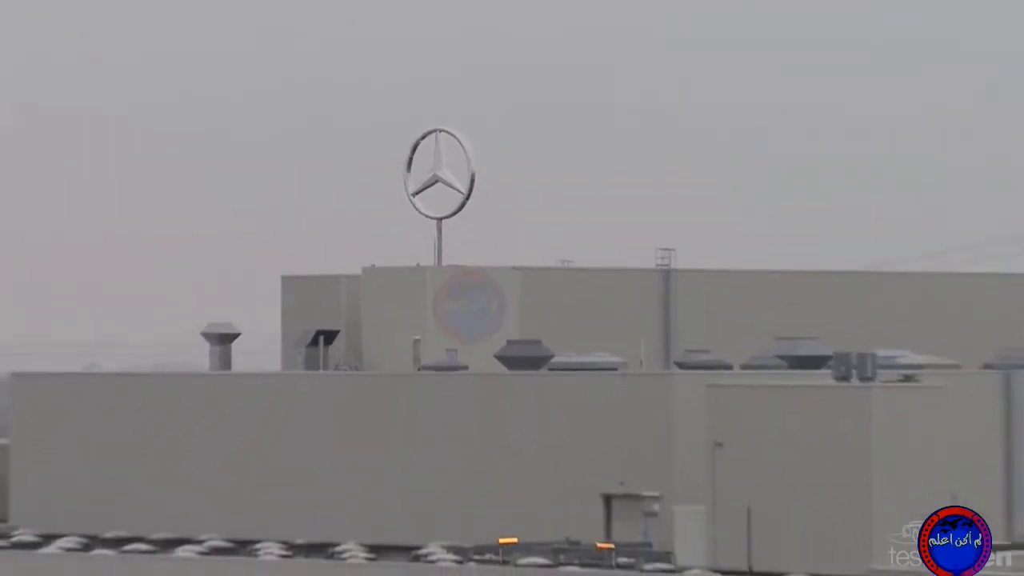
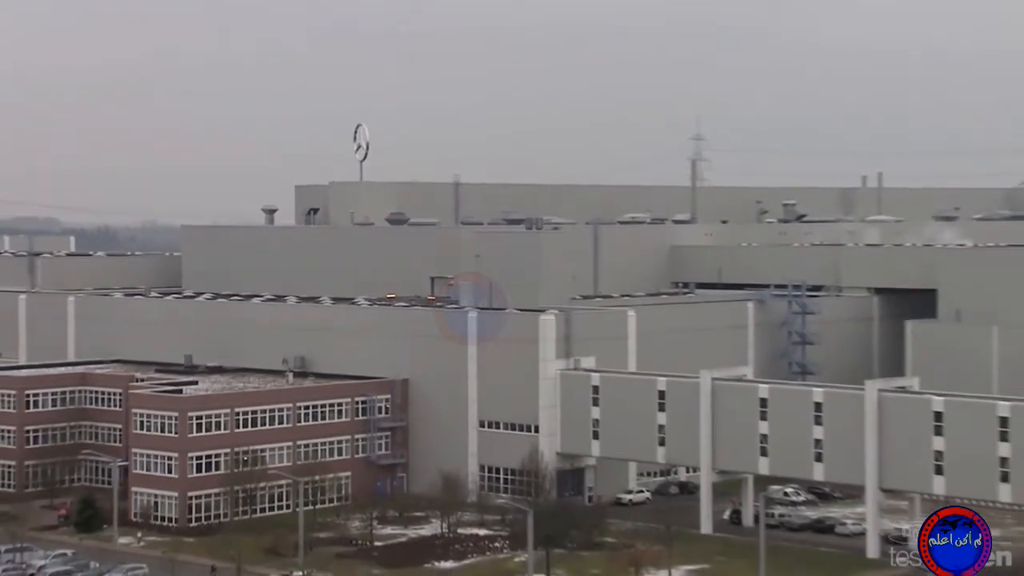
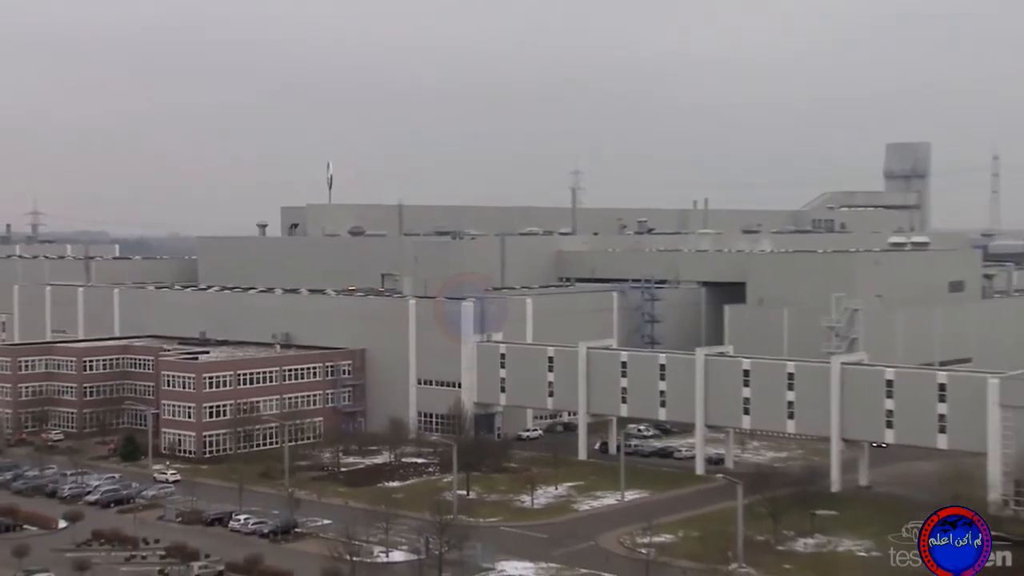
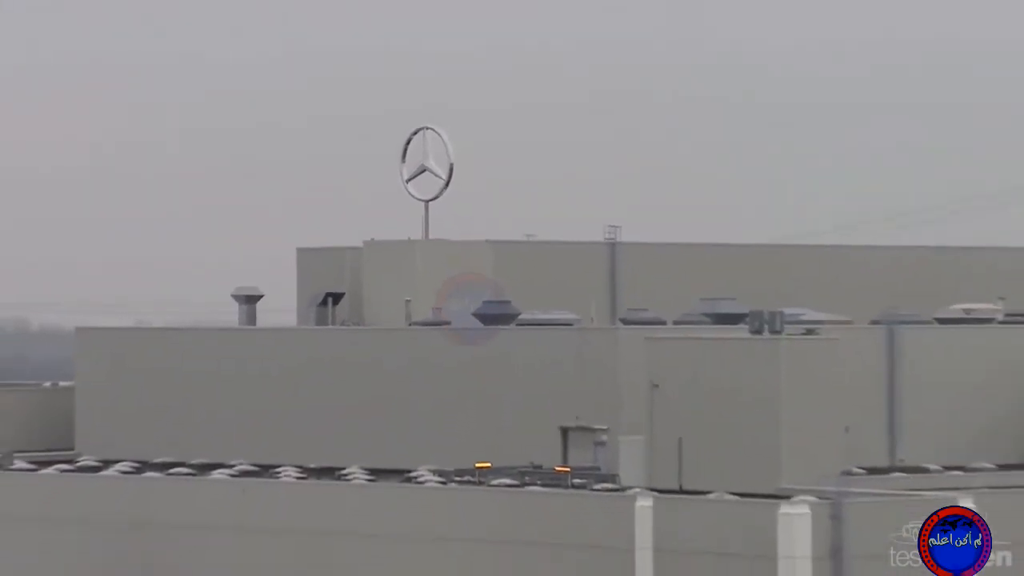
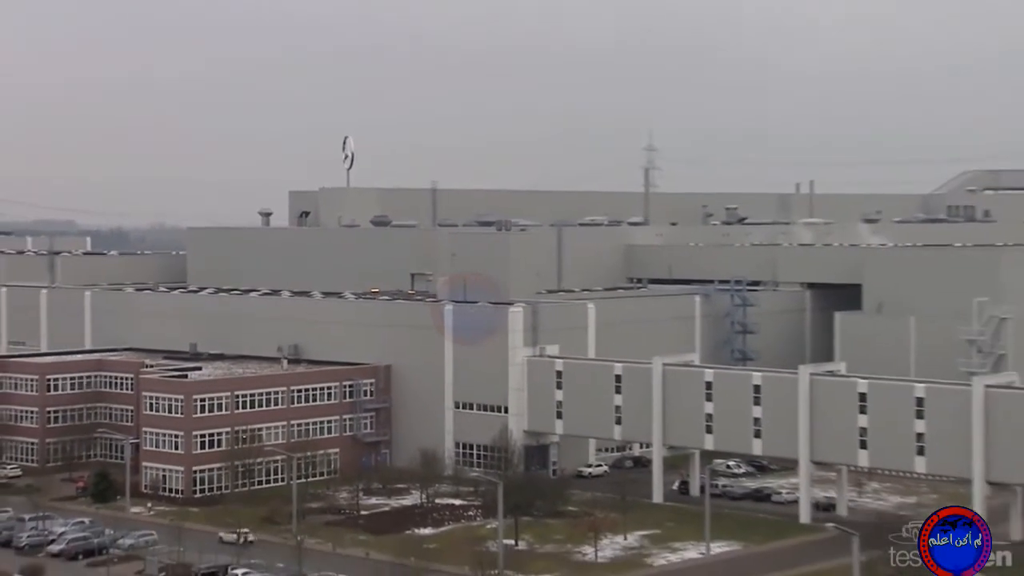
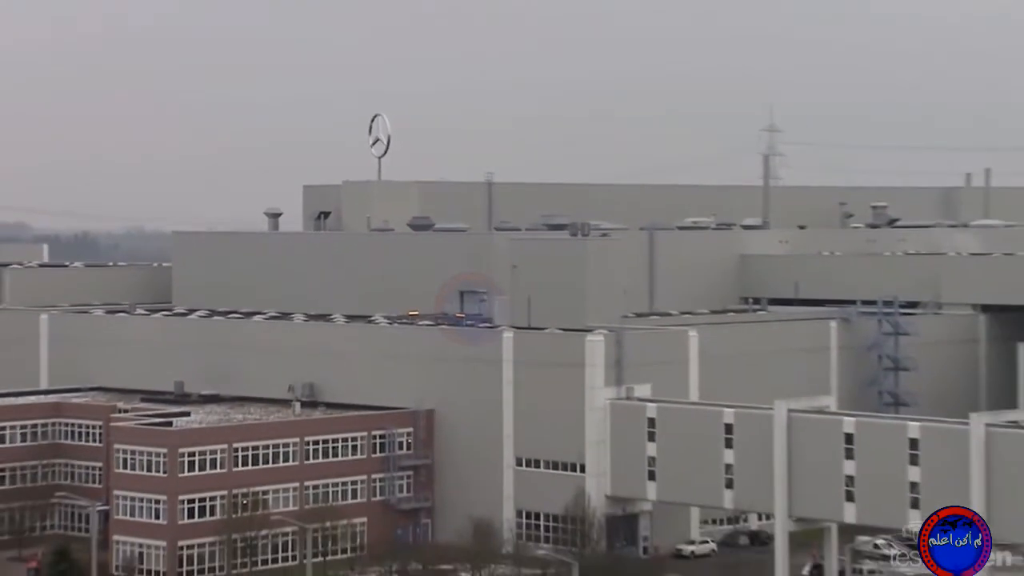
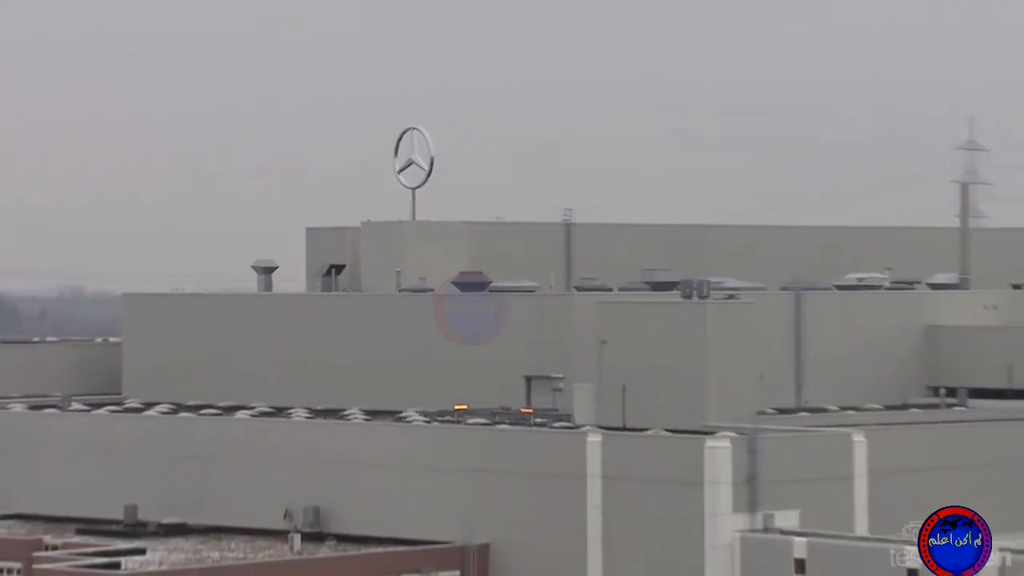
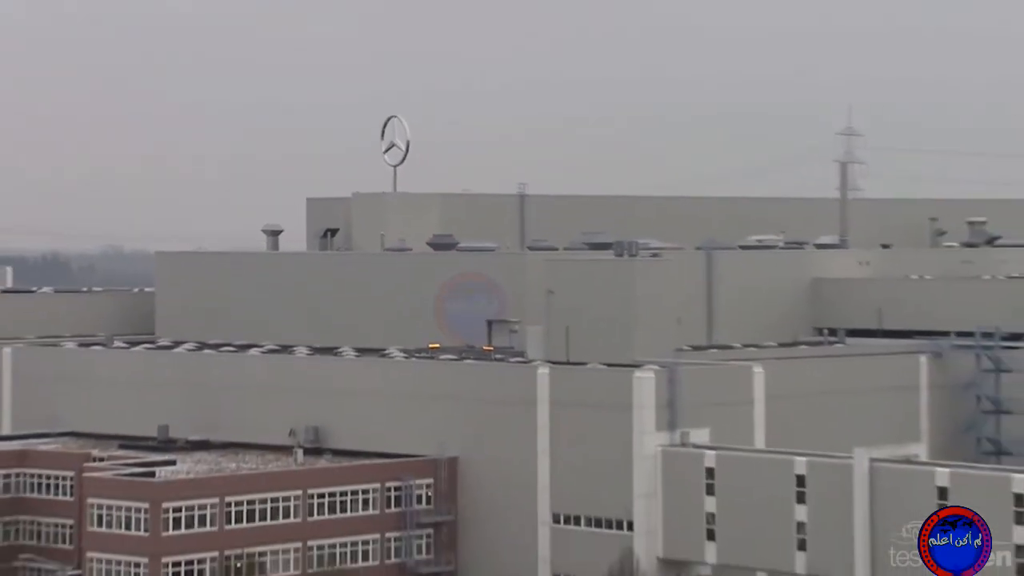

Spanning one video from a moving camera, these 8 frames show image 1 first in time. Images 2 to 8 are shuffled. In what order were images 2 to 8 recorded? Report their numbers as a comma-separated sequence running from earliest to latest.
4, 7, 8, 6, 2, 5, 3
